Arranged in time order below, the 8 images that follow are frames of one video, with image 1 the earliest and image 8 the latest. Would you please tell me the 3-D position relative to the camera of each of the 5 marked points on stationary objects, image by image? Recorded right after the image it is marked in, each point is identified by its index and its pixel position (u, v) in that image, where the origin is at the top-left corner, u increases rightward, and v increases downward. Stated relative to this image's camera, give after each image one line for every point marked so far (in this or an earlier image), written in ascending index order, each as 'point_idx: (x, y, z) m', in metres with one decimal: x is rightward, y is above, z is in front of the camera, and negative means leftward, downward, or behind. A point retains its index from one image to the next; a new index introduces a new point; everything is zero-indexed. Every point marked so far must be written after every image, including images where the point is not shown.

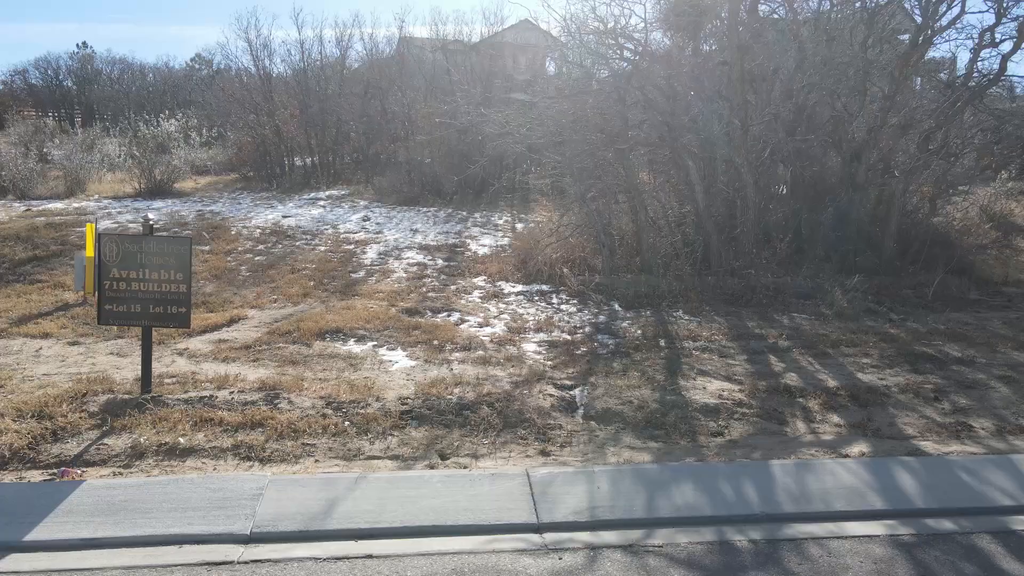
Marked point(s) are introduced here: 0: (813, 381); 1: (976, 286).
0: (+2.9, -0.9, +6.3) m
1: (+7.0, 0.0, +10.0) m
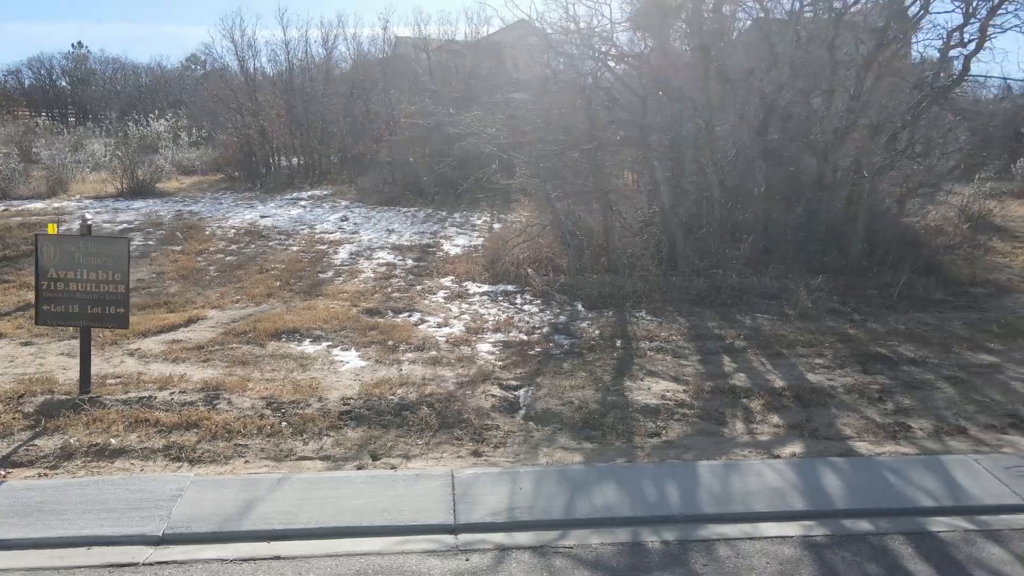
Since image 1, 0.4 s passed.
0: (+2.4, -0.9, +6.3) m
1: (+6.5, 0.0, +10.0) m
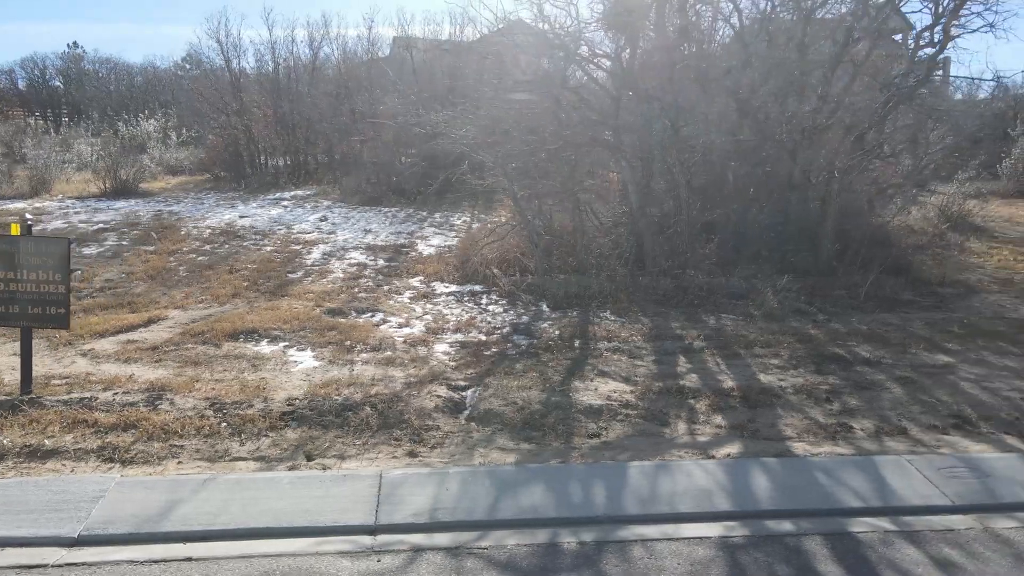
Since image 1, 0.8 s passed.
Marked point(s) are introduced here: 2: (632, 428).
0: (+1.9, -0.9, +6.3) m
1: (+6.0, 0.0, +10.0) m
2: (+1.0, -1.1, +5.3) m
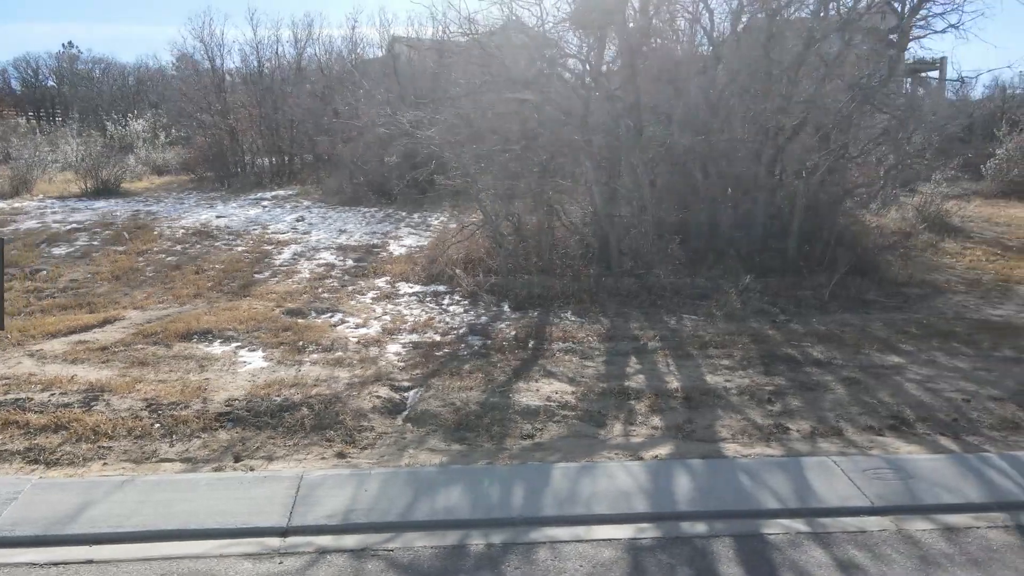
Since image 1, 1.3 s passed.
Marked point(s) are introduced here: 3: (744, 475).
0: (+1.4, -0.9, +6.3) m
1: (+5.5, 0.0, +10.0) m
2: (+0.4, -1.1, +5.3) m
3: (+1.6, -1.3, +4.5) m
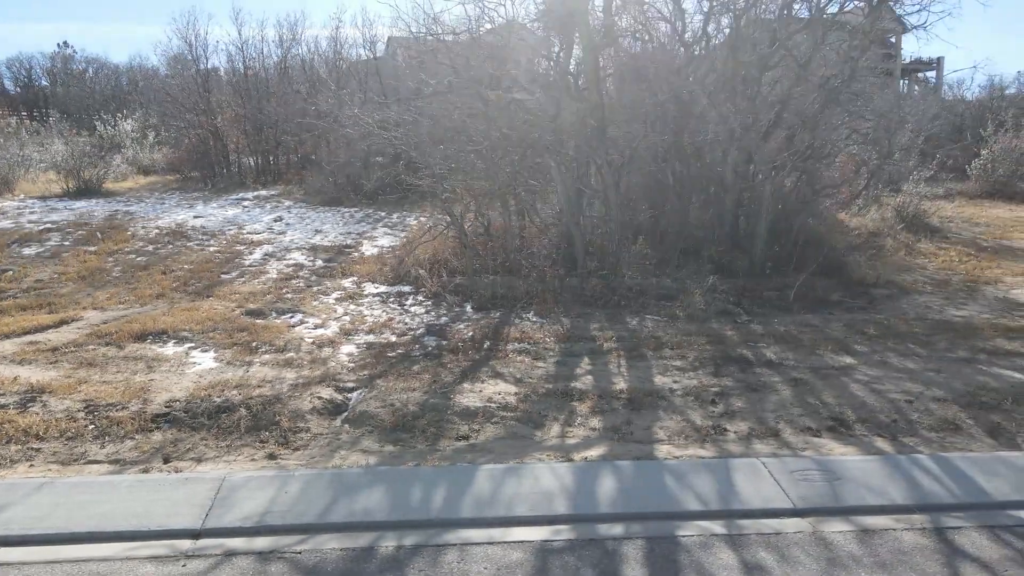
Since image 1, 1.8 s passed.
0: (+0.9, -0.9, +6.3) m
1: (+5.0, 0.0, +10.0) m
2: (-0.1, -1.1, +5.3) m
3: (+1.1, -1.3, +4.5) m
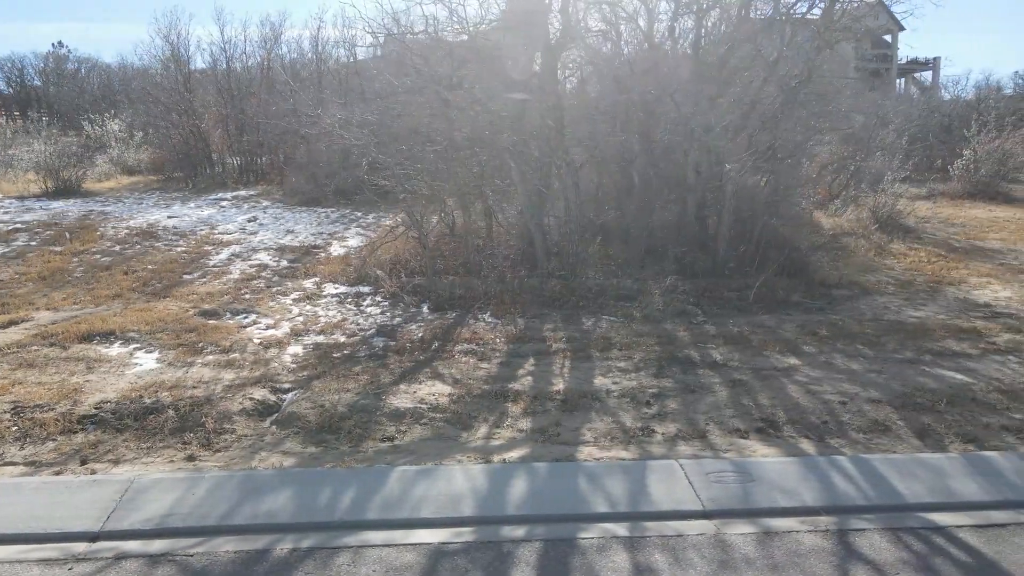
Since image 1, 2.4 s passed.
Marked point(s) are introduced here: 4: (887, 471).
0: (+0.3, -0.9, +6.3) m
1: (+4.4, 0.0, +10.0) m
2: (-0.6, -1.1, +5.2) m
3: (+0.5, -1.3, +4.4) m
4: (+2.6, -1.3, +4.6) m
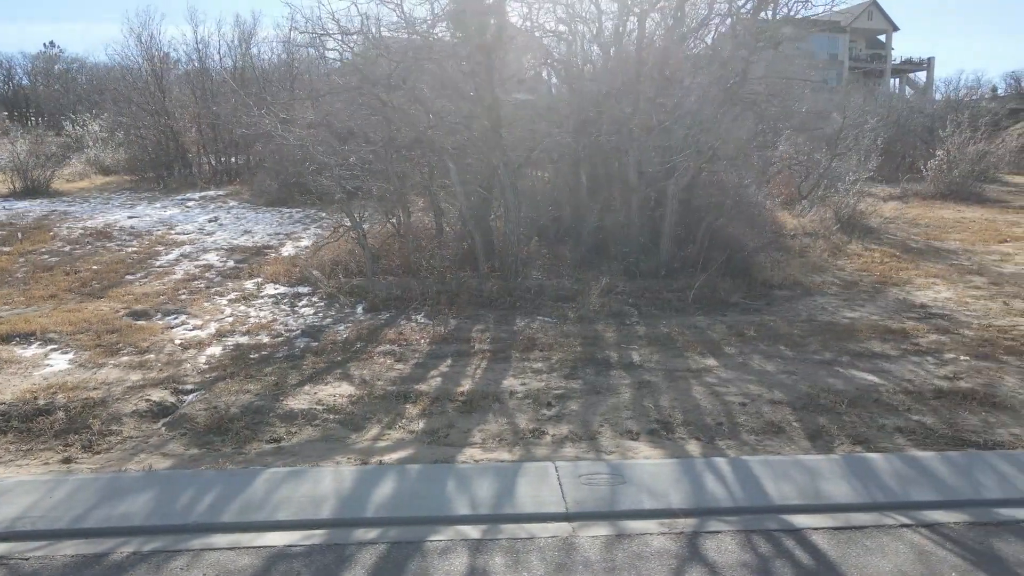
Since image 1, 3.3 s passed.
0: (-0.6, -0.9, +6.2) m
1: (+3.5, 0.0, +10.0) m
2: (-1.5, -1.1, +5.2) m
3: (-0.4, -1.3, +4.4) m
4: (+1.7, -1.3, +4.6) m
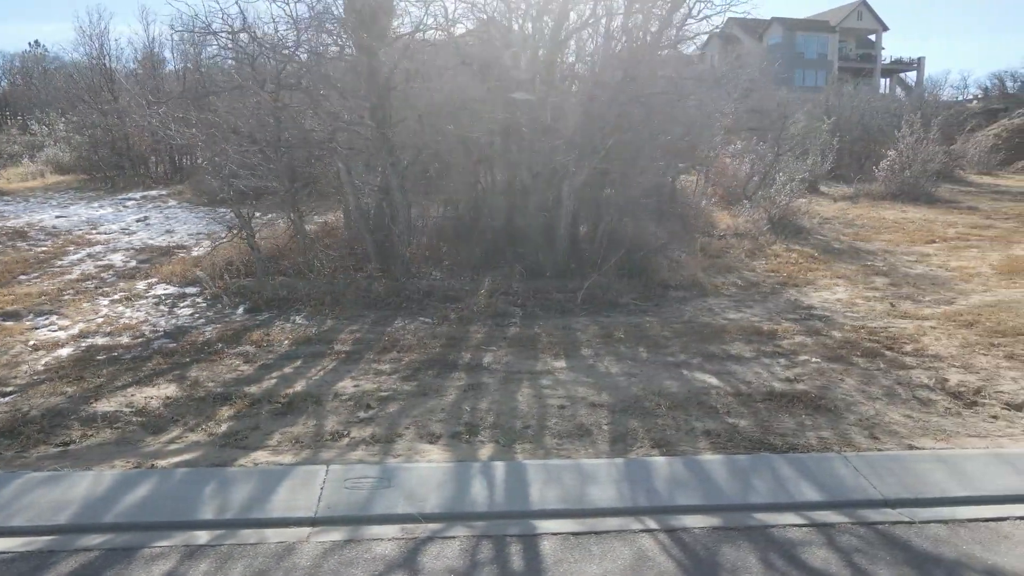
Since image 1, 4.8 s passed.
0: (-2.1, -0.9, +6.2) m
1: (+2.0, 0.0, +9.9) m
2: (-3.1, -1.2, +5.2) m
3: (-1.9, -1.3, +4.4) m
4: (+0.2, -1.3, +4.5) m
